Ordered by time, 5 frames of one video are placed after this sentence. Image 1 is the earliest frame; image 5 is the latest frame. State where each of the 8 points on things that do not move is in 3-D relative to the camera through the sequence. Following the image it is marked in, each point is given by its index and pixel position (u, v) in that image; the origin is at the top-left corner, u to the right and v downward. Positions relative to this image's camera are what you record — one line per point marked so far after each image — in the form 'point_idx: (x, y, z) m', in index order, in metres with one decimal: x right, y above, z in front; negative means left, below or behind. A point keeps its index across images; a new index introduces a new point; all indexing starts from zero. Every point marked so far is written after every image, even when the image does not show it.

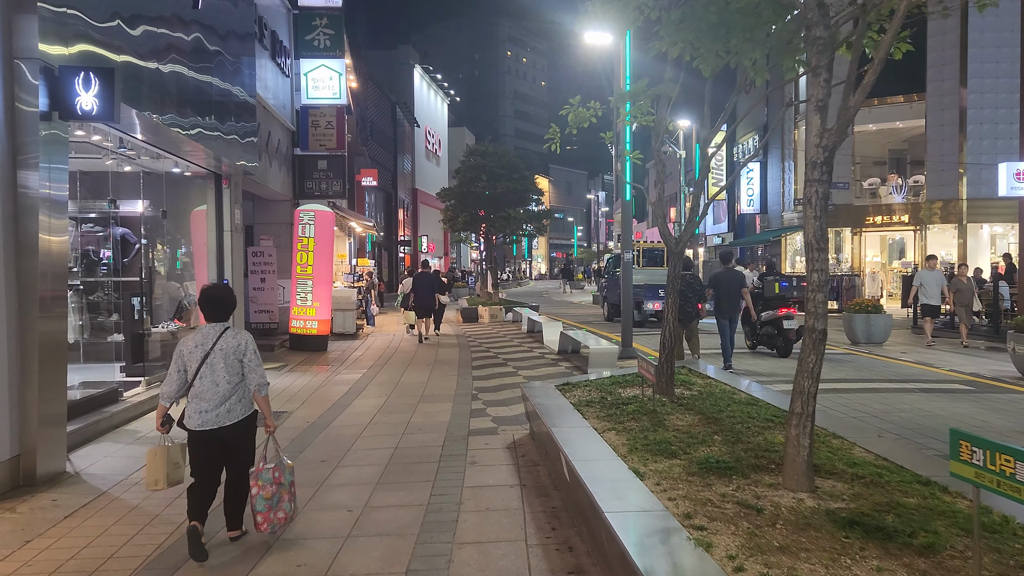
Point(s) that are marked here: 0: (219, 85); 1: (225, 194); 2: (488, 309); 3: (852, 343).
0: (-3.6, +2.4, +9.9) m
1: (-3.7, +1.2, +10.5) m
2: (-0.6, -0.5, +18.8) m
3: (+5.1, -0.8, +12.0) m
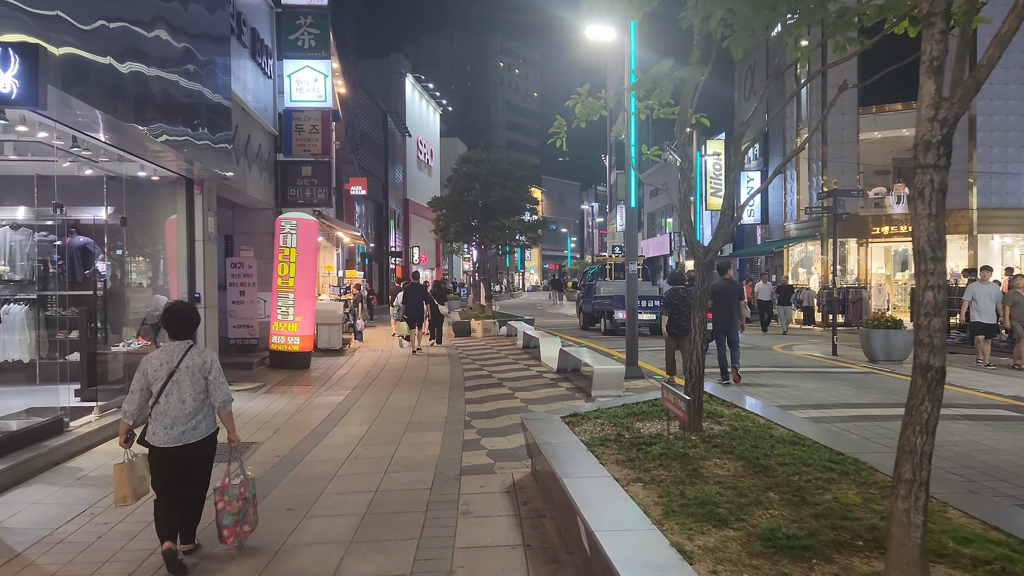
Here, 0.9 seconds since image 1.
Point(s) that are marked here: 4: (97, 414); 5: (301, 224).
0: (-3.7, +2.3, +9.2) m
1: (-3.8, +1.1, +9.7) m
2: (-0.7, -0.8, +18.0) m
3: (+5.0, -1.0, +11.3) m
4: (-3.6, -1.1, +7.0) m
5: (-3.1, +0.9, +12.0) m
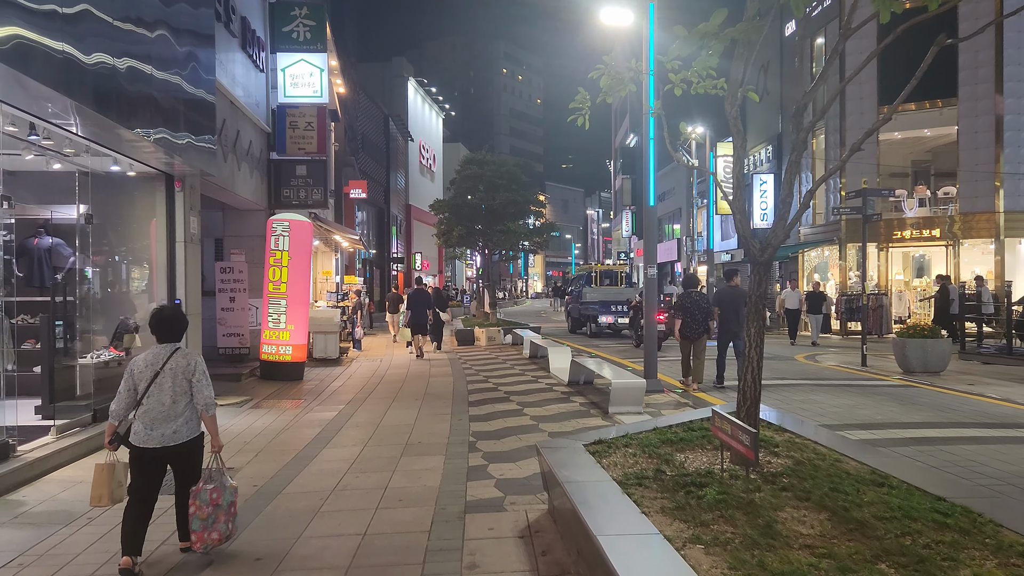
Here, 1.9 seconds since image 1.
0: (-3.6, +2.2, +8.4) m
1: (-3.7, +1.0, +9.0) m
2: (-0.6, -0.9, +17.3) m
3: (+5.1, -1.1, +10.5) m
4: (-3.5, -1.1, +6.2) m
5: (-3.0, +0.9, +11.3) m
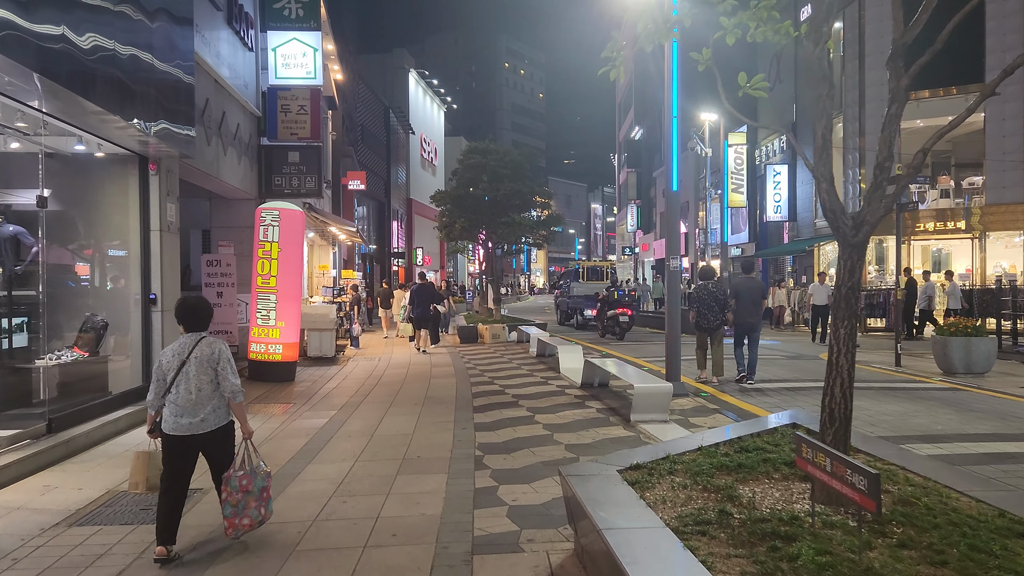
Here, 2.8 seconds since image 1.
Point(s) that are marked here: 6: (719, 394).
0: (-3.5, +2.3, +7.6) m
1: (-3.6, +1.1, +8.2) m
2: (-0.5, -0.8, +16.5) m
3: (+5.2, -1.0, +9.7) m
4: (-3.4, -1.1, +5.4) m
5: (-3.0, +0.9, +10.5) m
6: (+2.1, -1.1, +8.1) m
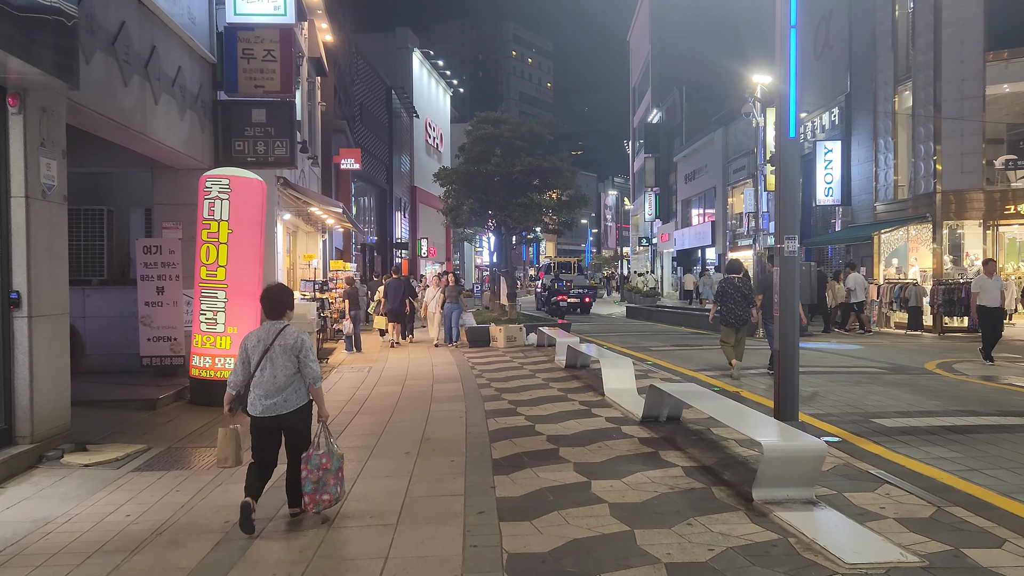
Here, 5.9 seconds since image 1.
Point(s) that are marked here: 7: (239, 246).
0: (-3.3, +2.3, +5.0) m
1: (-3.4, +1.1, +5.5) m
2: (-0.2, -0.7, +13.8) m
3: (+5.5, -1.0, +7.0) m
4: (-3.2, -1.1, +2.8) m
5: (-2.7, +1.0, +7.8) m
6: (+2.4, -1.0, +5.5) m
7: (-2.7, +0.4, +7.9) m
